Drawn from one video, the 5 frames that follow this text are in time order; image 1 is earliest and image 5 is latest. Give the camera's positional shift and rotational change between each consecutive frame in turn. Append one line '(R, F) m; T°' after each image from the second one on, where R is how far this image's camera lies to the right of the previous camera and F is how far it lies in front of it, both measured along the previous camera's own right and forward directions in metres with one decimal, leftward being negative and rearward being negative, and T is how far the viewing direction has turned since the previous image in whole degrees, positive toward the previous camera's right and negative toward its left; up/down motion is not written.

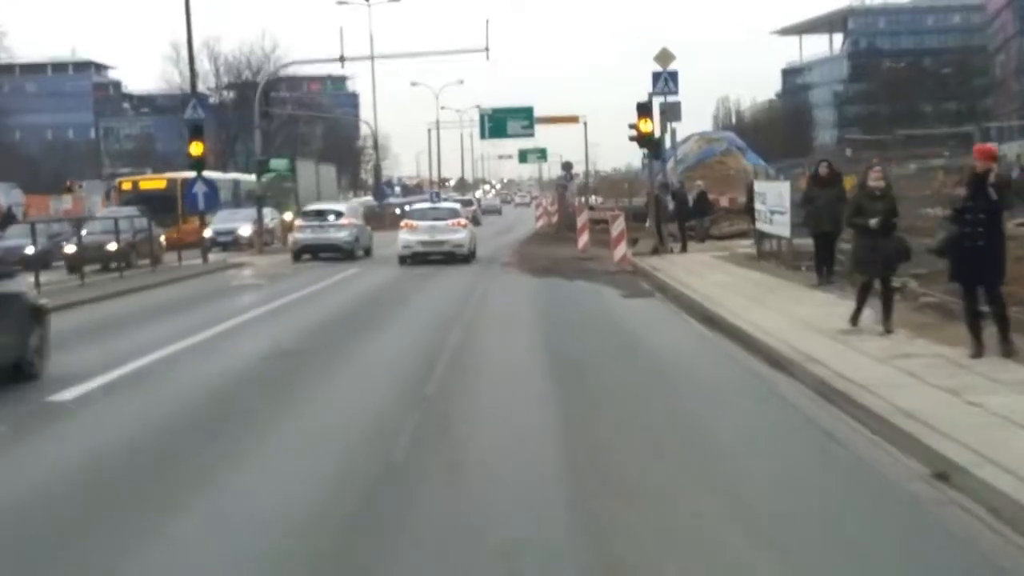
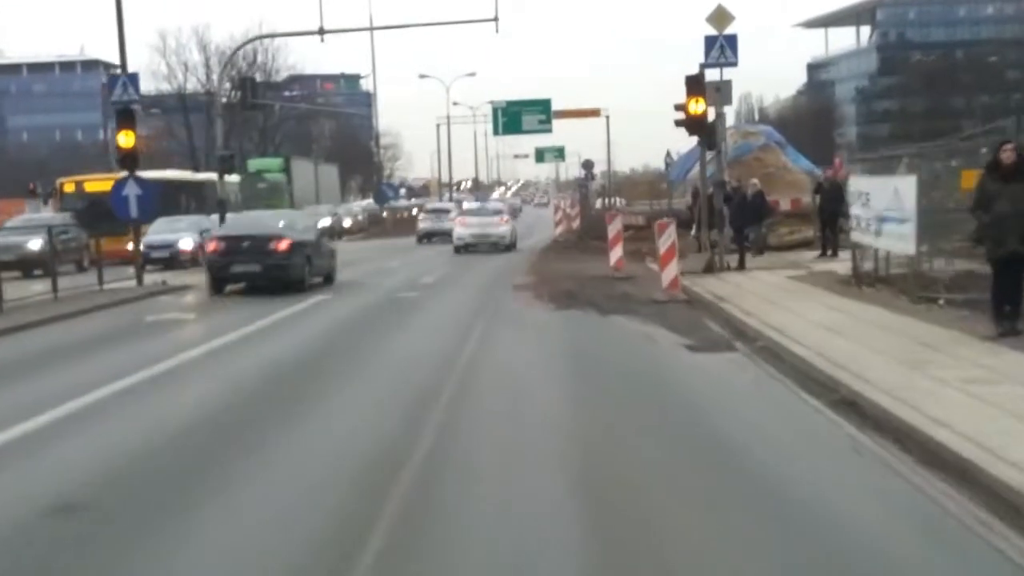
(+0.1, +7.2) m; -1°
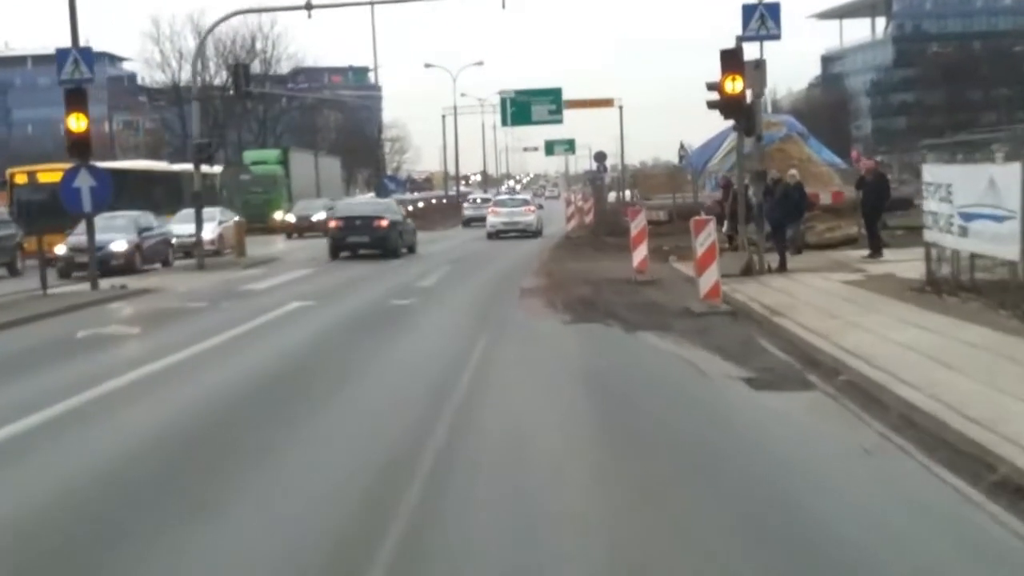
(0.0, +3.5) m; 0°
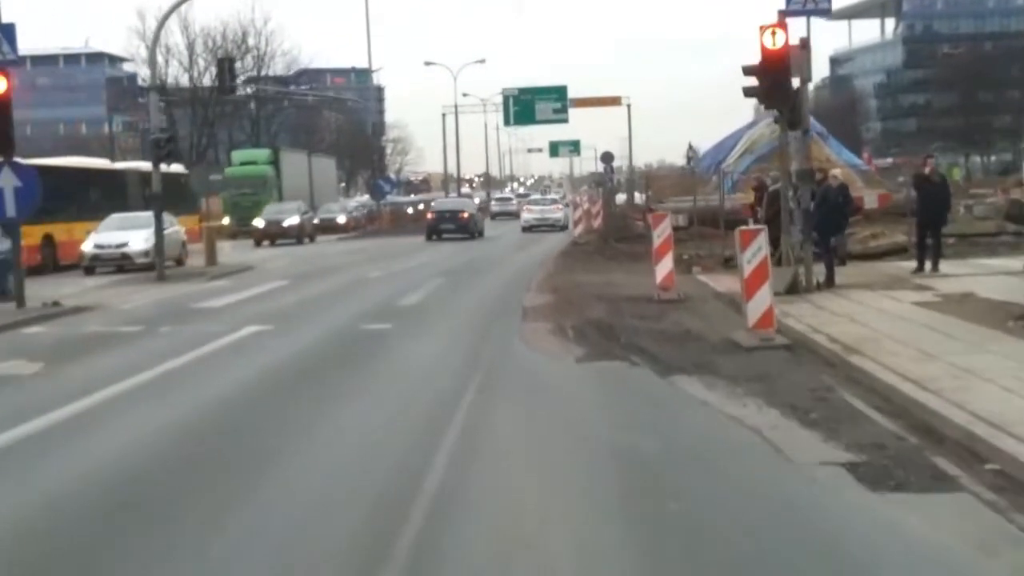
(0.0, +3.7) m; 0°
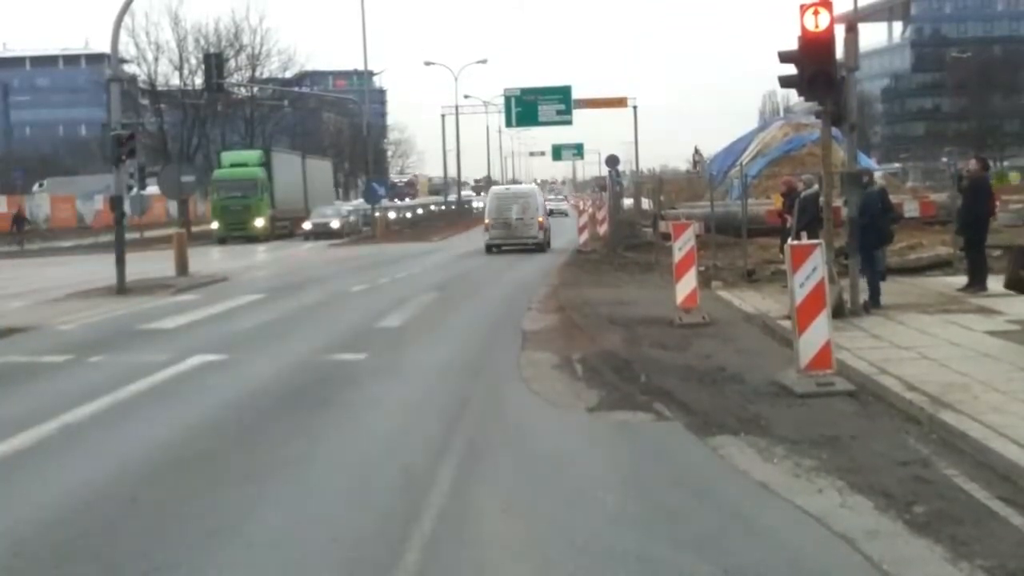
(+0.1, +2.7) m; 0°
